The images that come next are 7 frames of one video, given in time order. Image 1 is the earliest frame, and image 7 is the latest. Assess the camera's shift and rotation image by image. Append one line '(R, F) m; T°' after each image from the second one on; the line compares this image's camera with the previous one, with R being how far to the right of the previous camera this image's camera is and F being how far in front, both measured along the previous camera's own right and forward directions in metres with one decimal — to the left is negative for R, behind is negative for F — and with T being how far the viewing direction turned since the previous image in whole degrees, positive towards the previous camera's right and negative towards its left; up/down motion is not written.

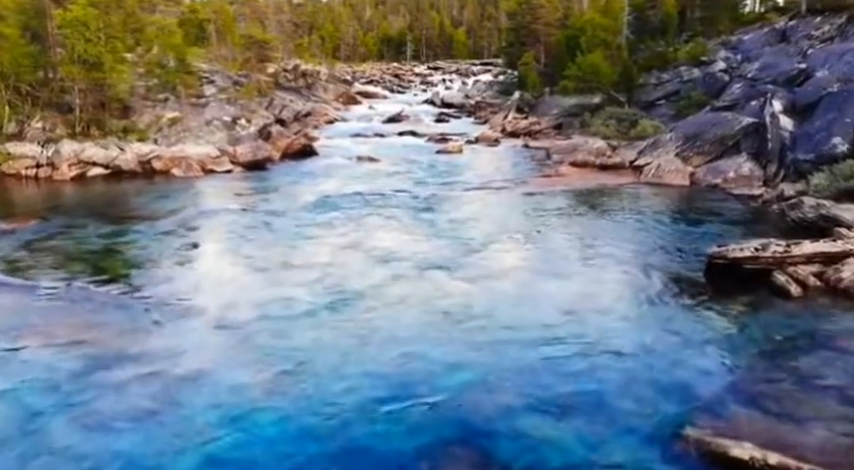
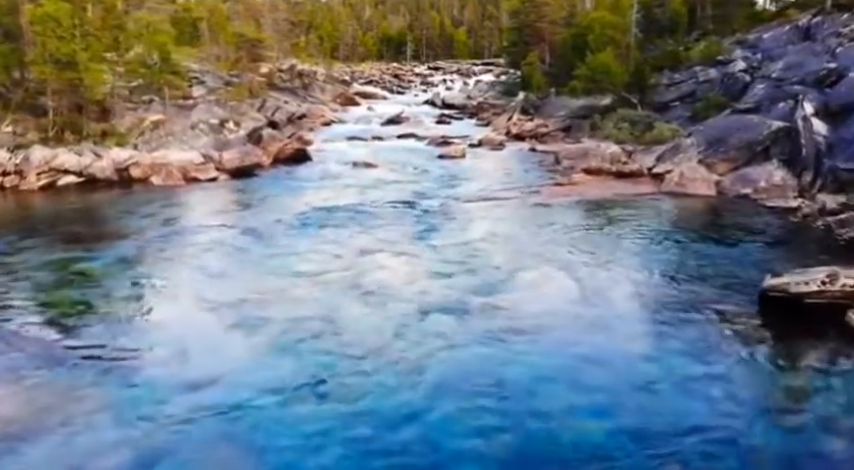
(-0.1, +2.5) m; 0°
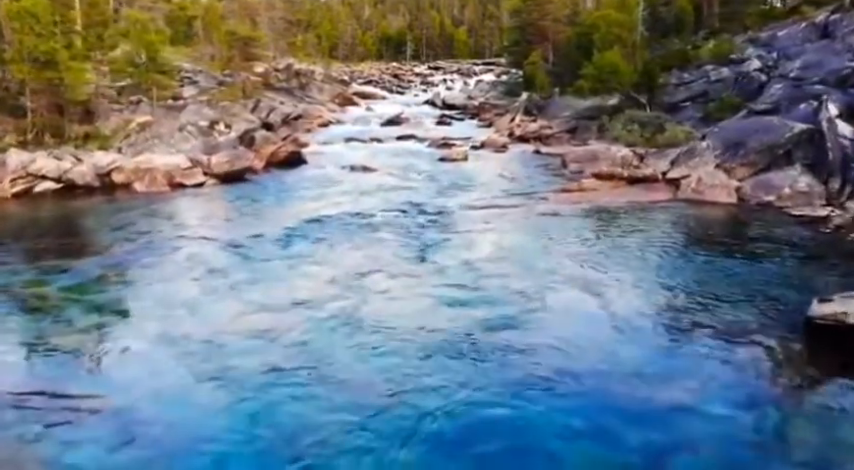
(0.0, +1.7) m; 0°
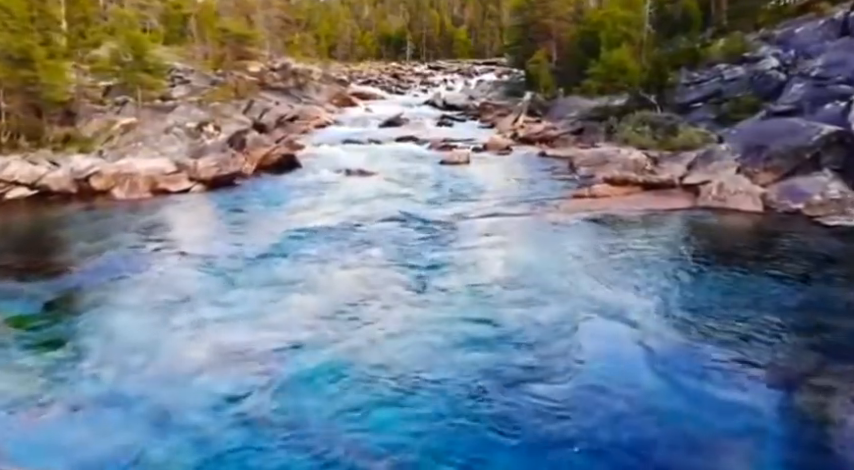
(0.0, +1.8) m; 0°
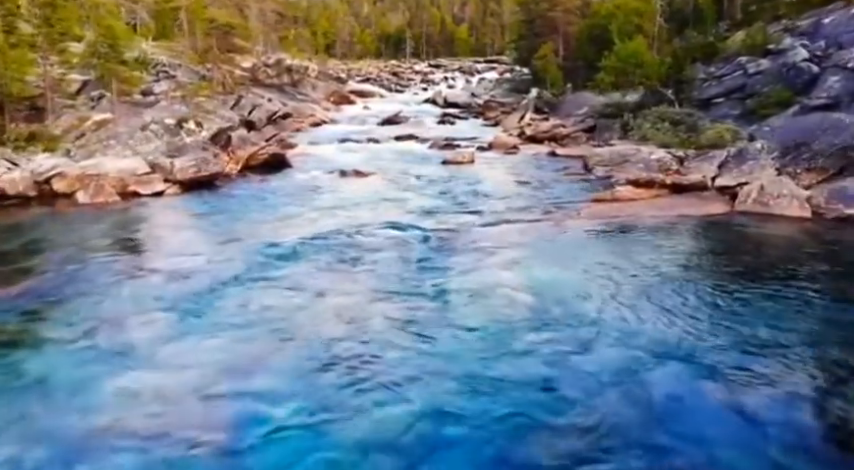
(-0.1, +2.8) m; 0°
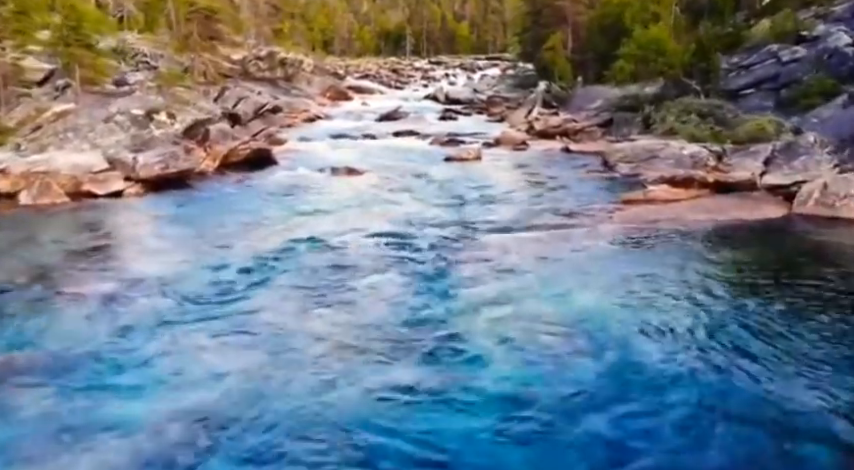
(-0.1, +3.3) m; 0°
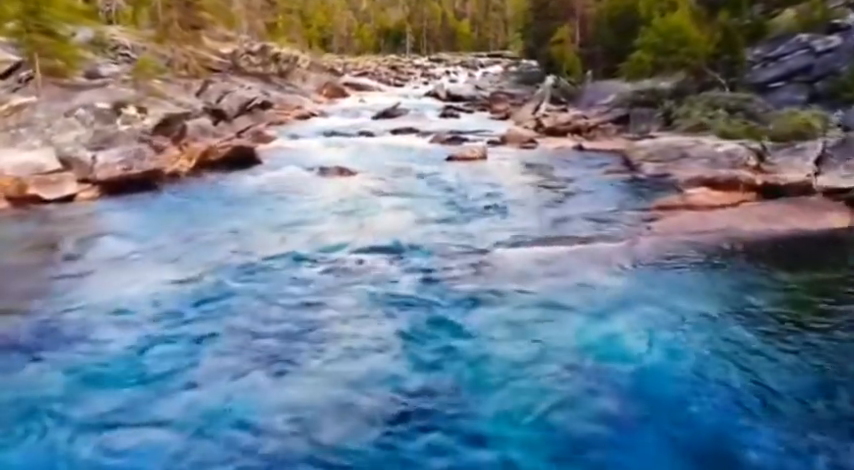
(0.0, +2.8) m; 0°
